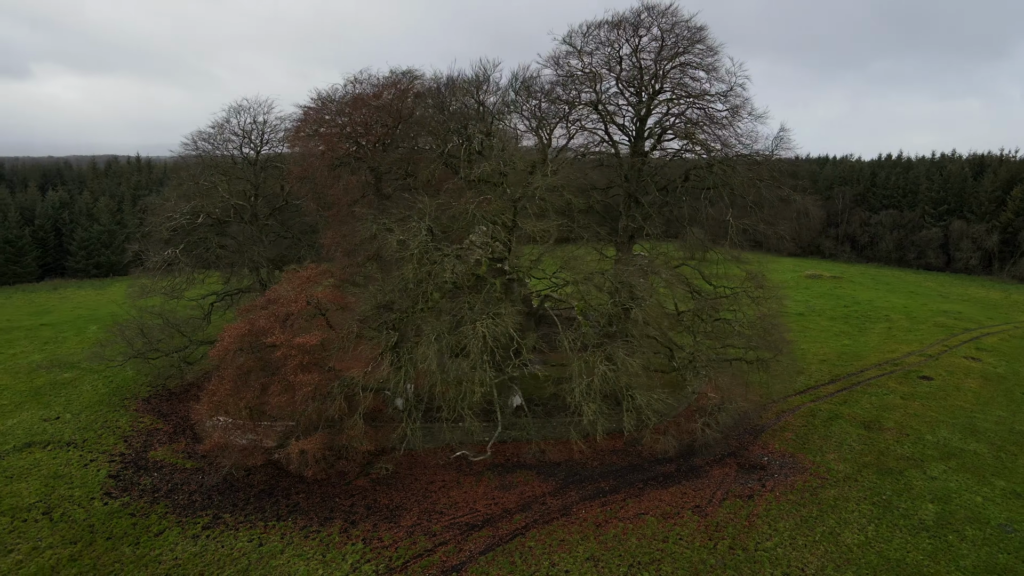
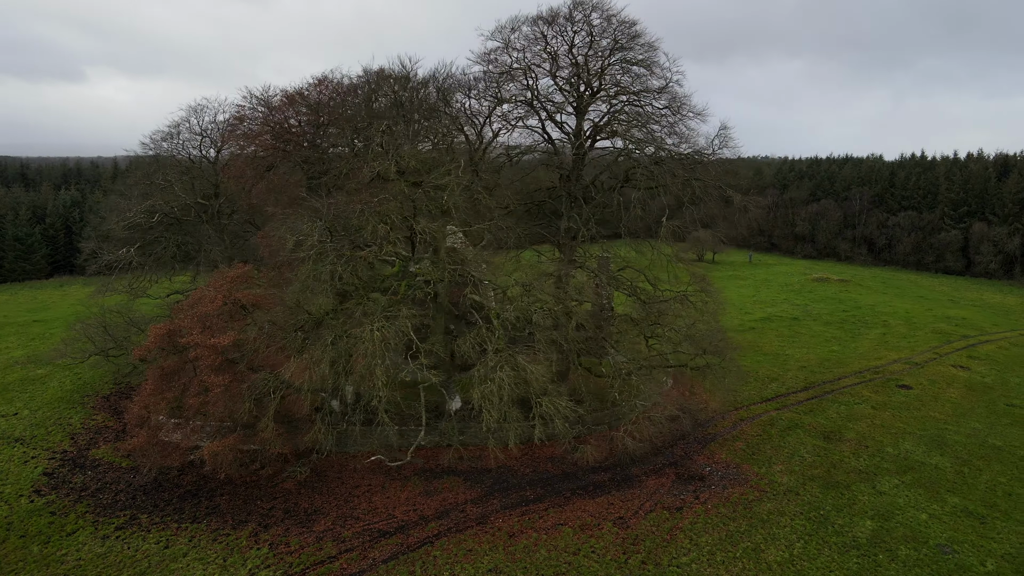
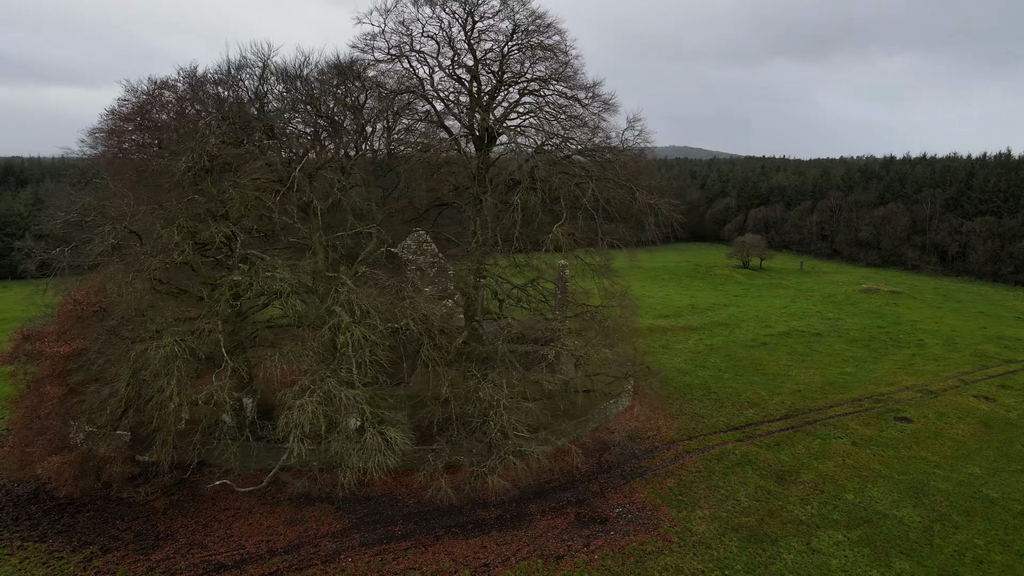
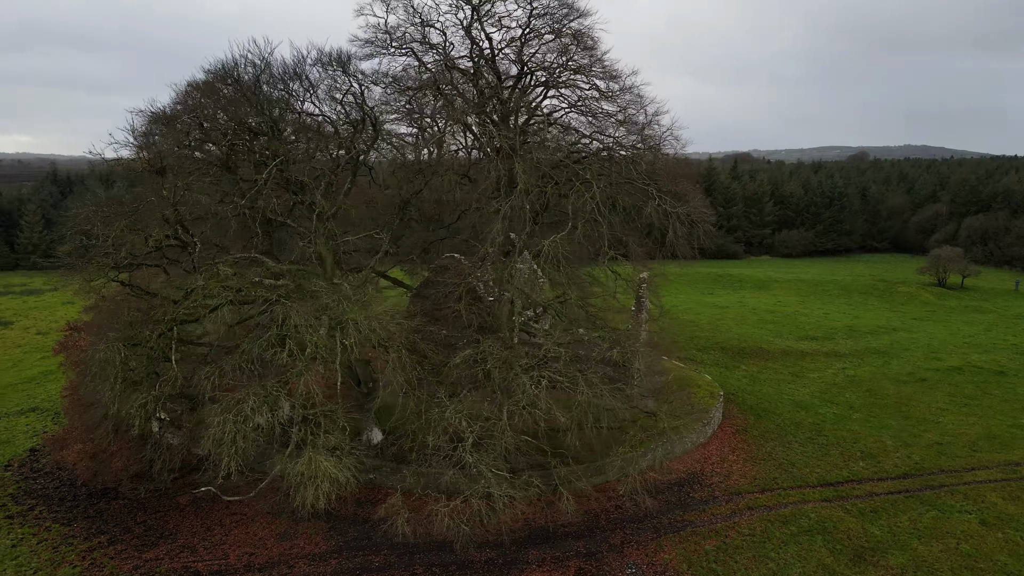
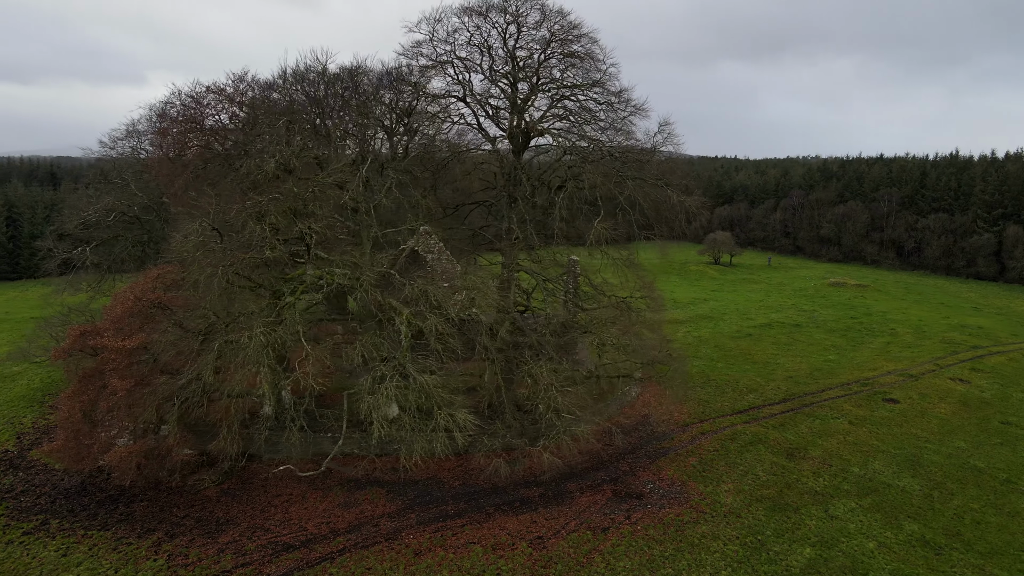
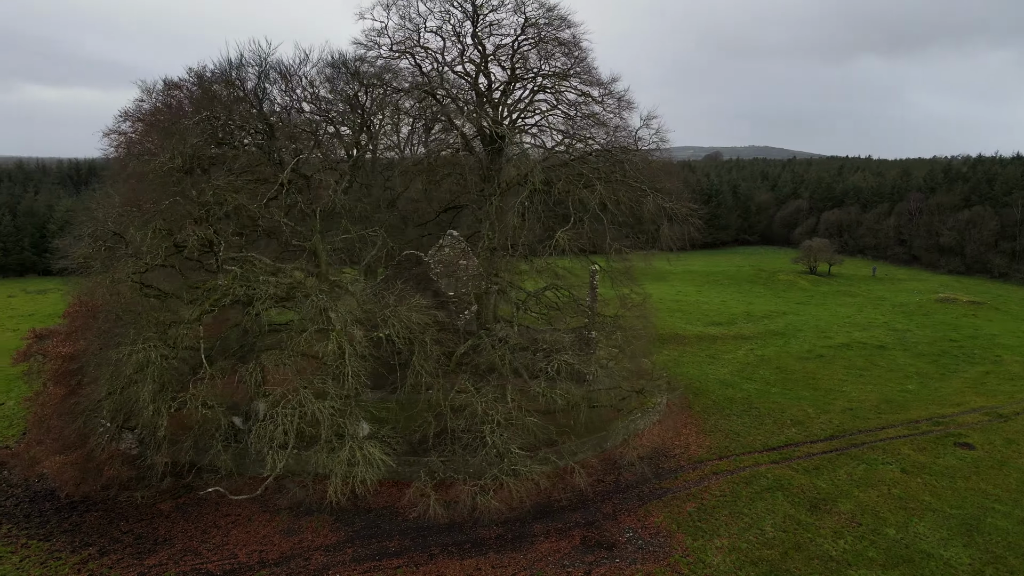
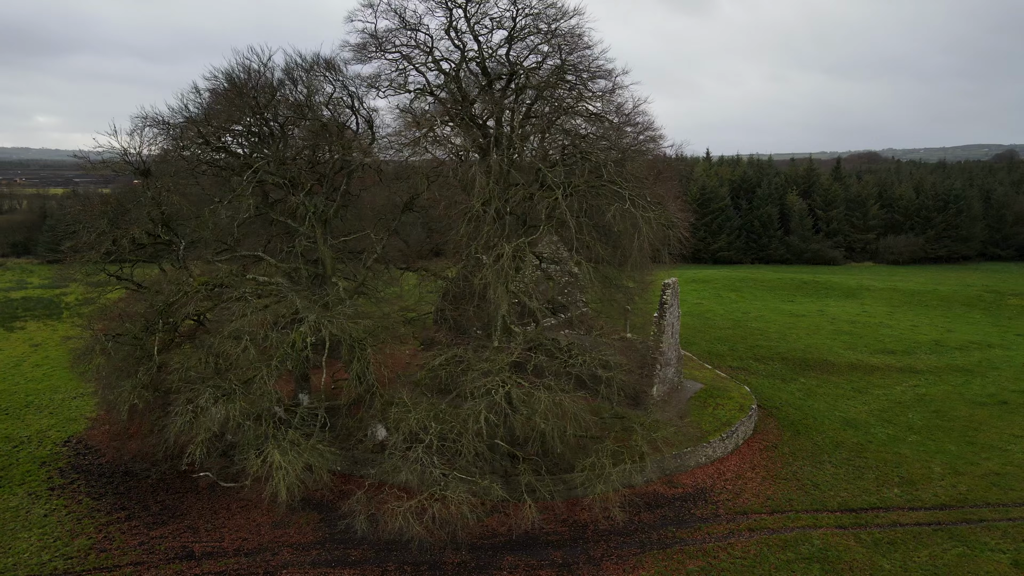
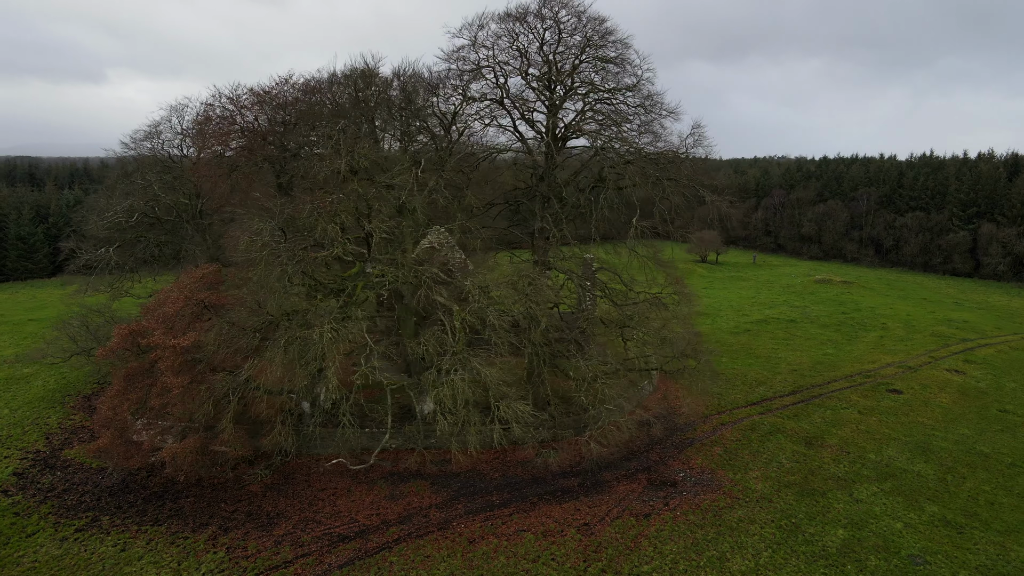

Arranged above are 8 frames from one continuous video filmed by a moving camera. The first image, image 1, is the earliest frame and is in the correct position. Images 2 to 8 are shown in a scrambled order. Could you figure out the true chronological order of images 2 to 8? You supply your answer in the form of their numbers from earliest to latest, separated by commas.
2, 8, 5, 3, 6, 4, 7
